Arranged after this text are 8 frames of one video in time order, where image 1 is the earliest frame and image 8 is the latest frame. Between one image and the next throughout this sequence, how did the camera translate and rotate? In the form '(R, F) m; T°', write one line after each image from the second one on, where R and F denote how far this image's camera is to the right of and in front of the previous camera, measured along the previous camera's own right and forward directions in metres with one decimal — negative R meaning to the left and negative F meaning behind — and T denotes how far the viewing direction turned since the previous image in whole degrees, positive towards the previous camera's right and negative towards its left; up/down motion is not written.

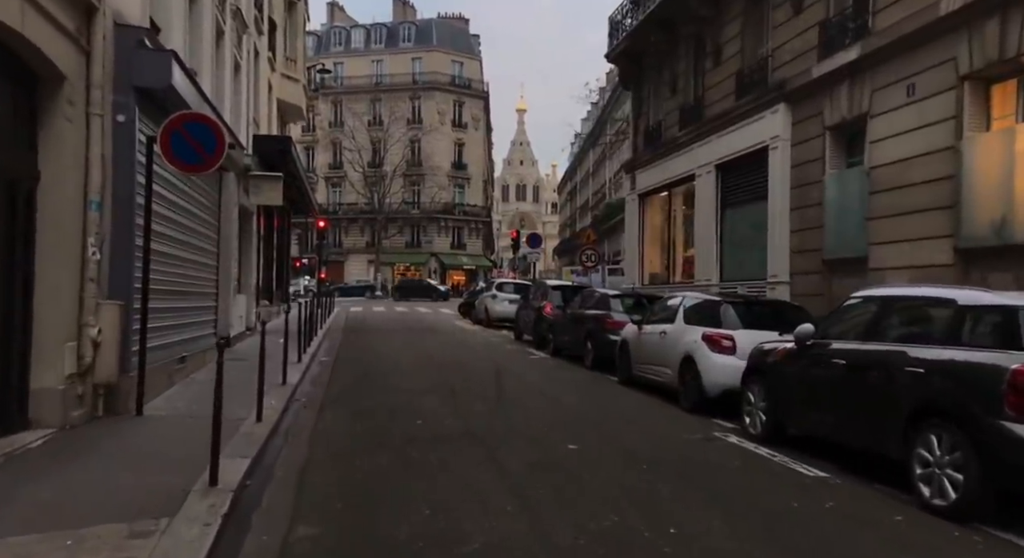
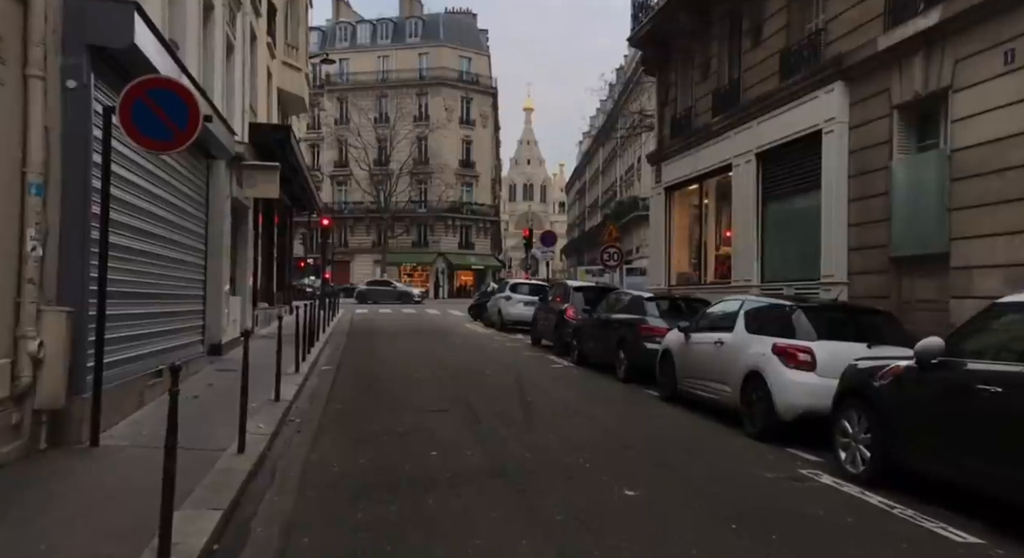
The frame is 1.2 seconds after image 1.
(-0.3, +1.6) m; 0°
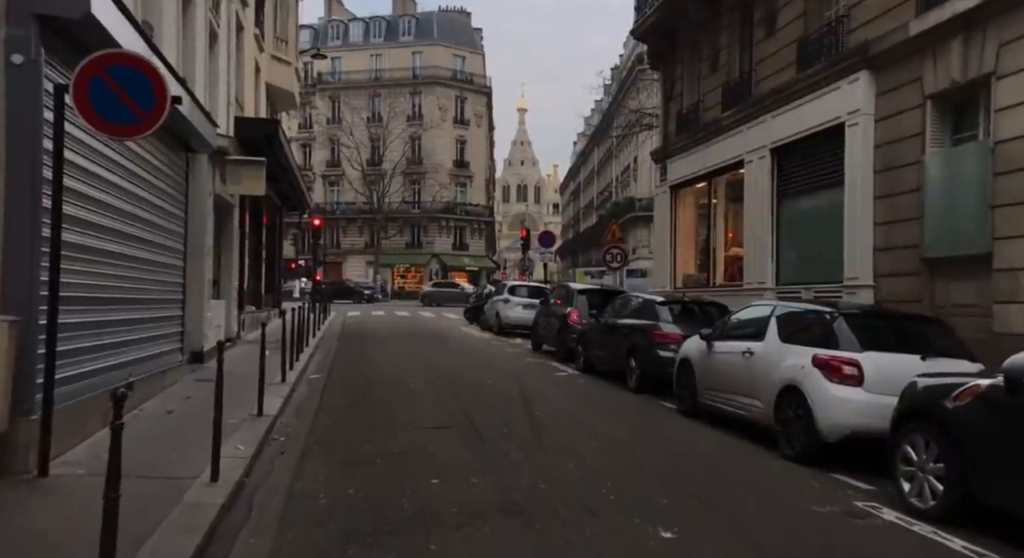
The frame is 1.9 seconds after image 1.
(-0.2, +0.9) m; +1°
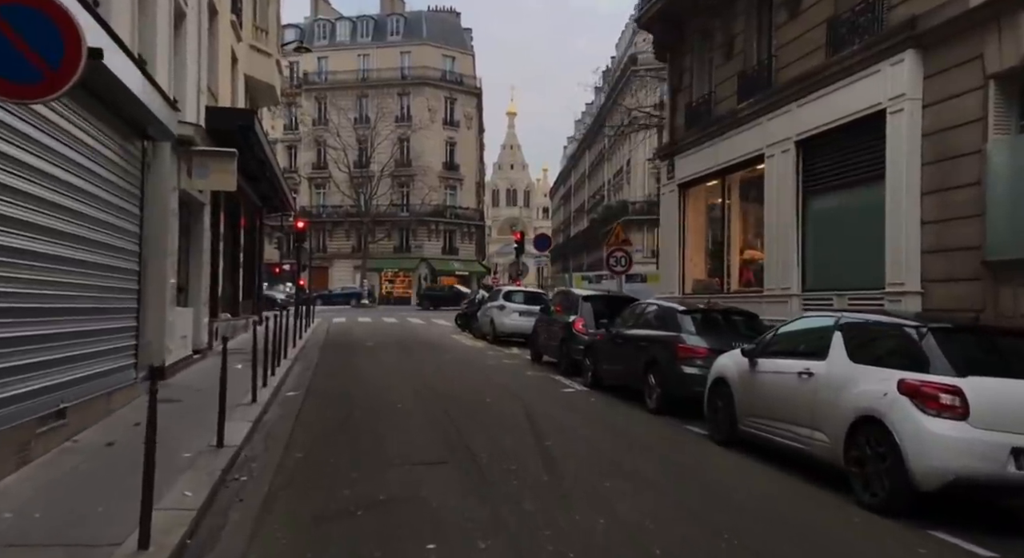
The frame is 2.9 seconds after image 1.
(-0.2, +1.5) m; +1°
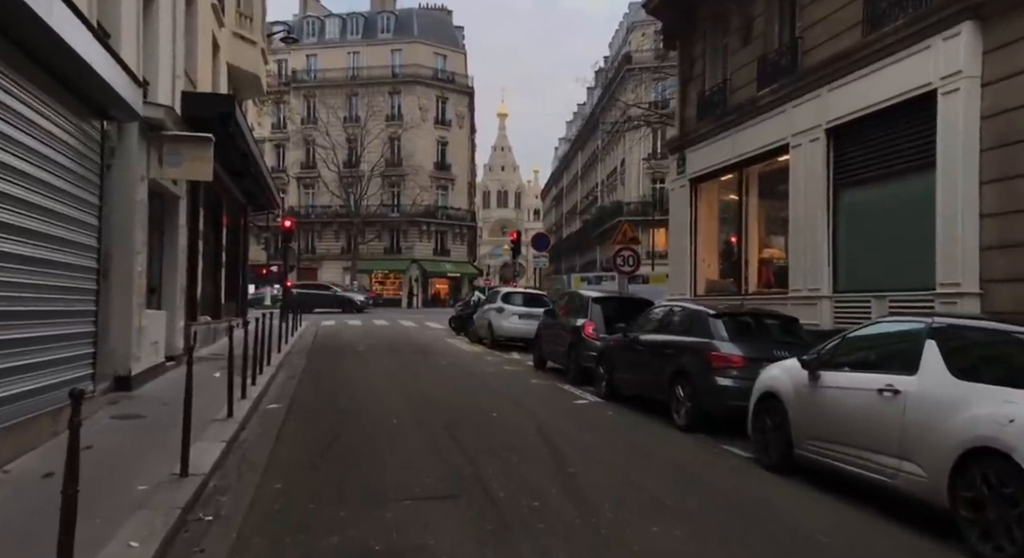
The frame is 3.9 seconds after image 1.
(-0.3, +1.2) m; +1°
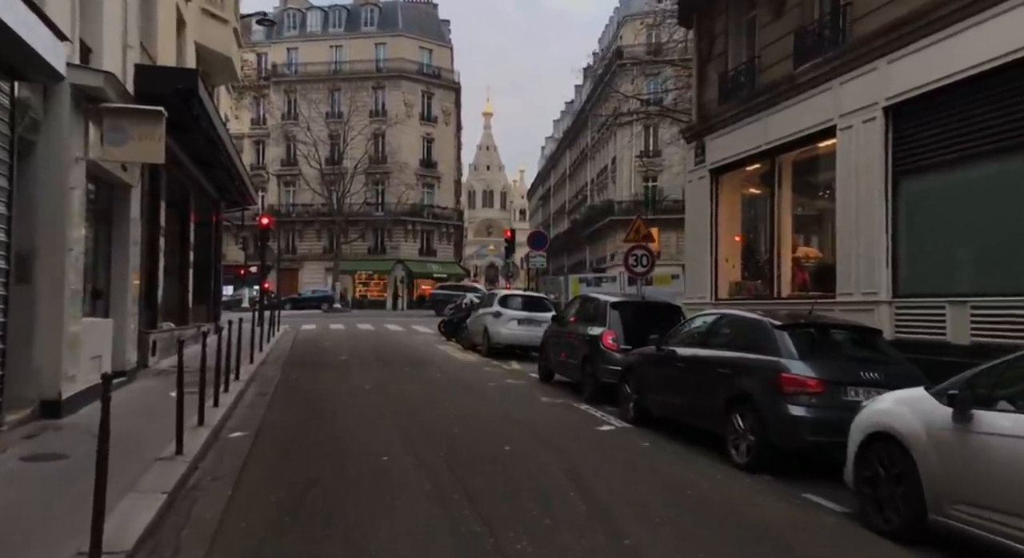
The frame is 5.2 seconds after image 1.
(-0.4, +1.9) m; +1°
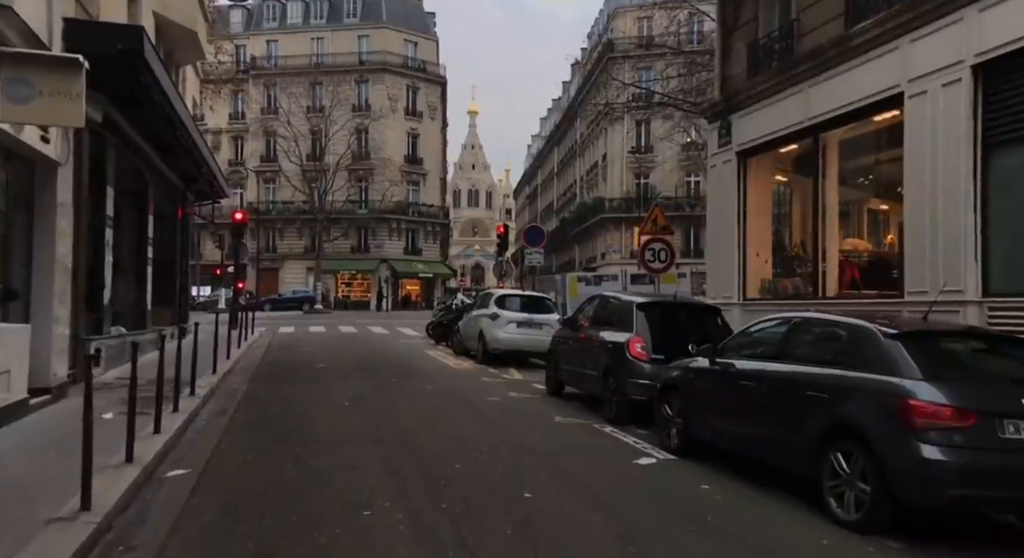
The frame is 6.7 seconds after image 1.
(-0.3, +2.0) m; +1°
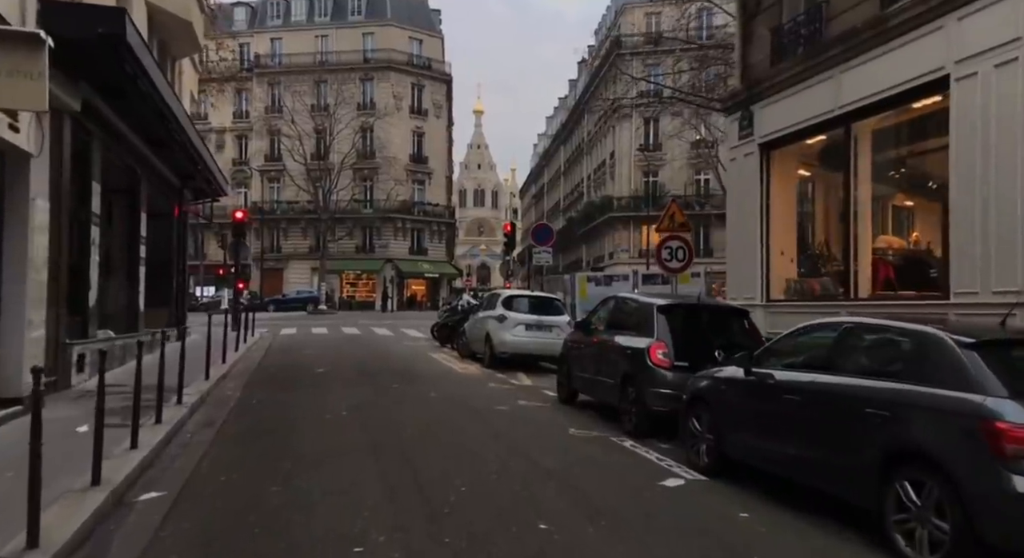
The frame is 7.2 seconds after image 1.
(-0.1, +0.8) m; 0°
